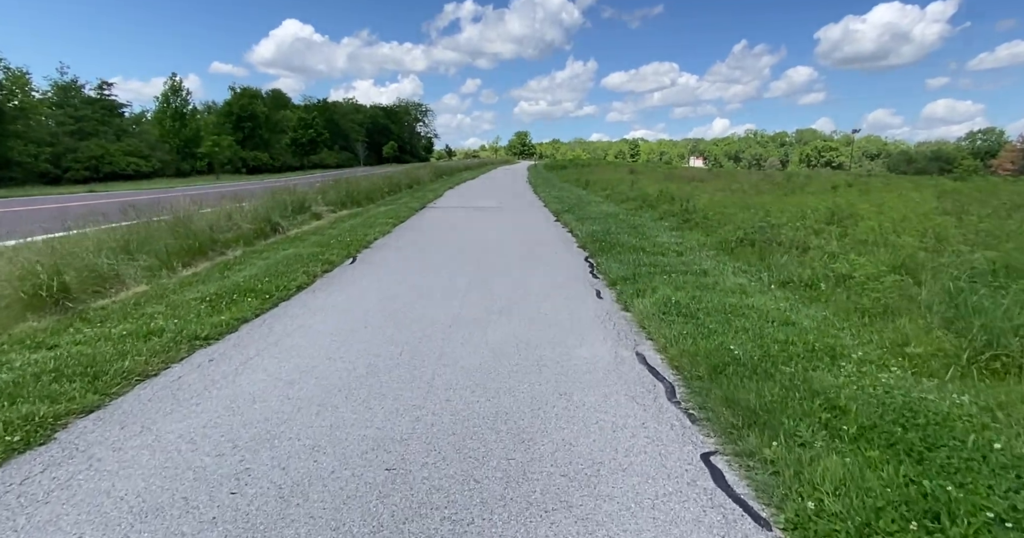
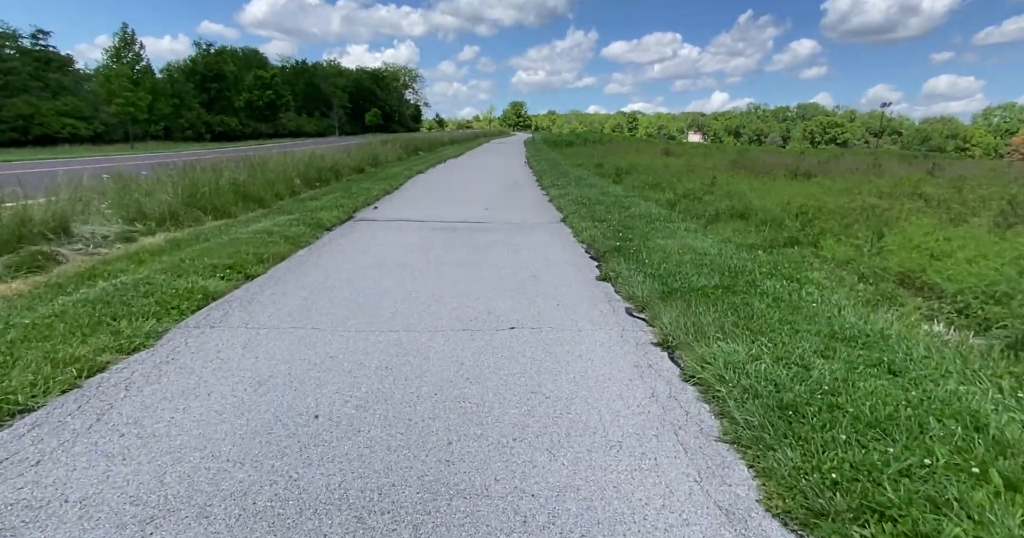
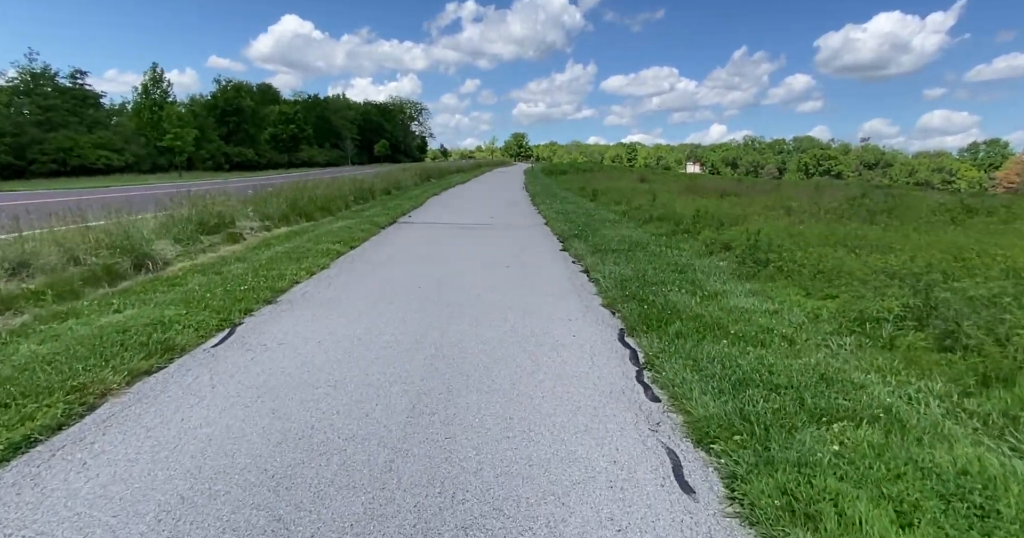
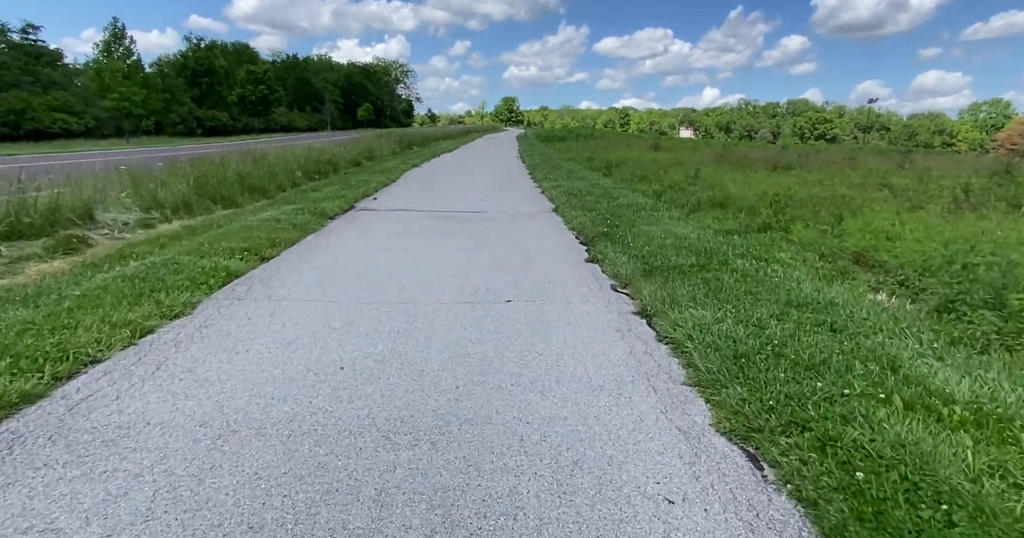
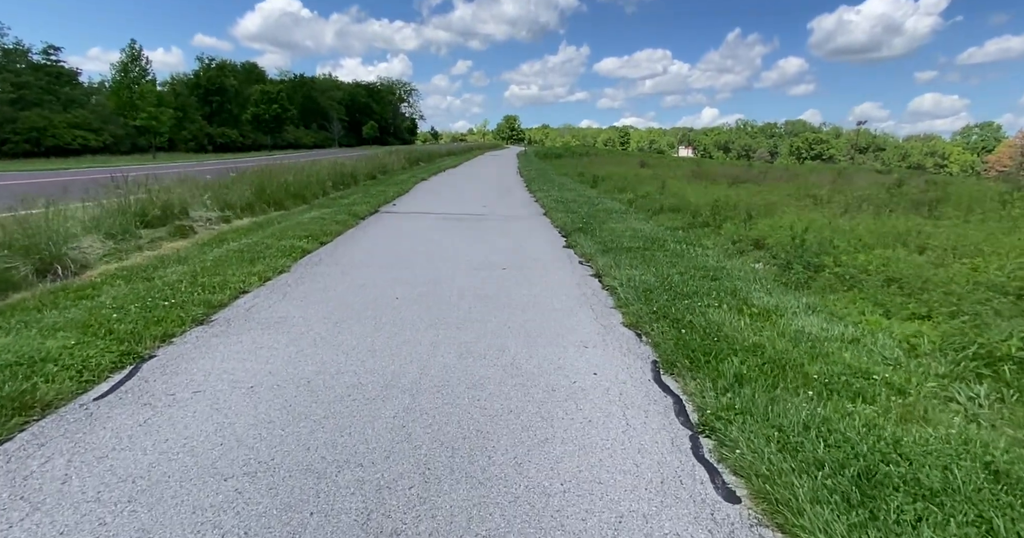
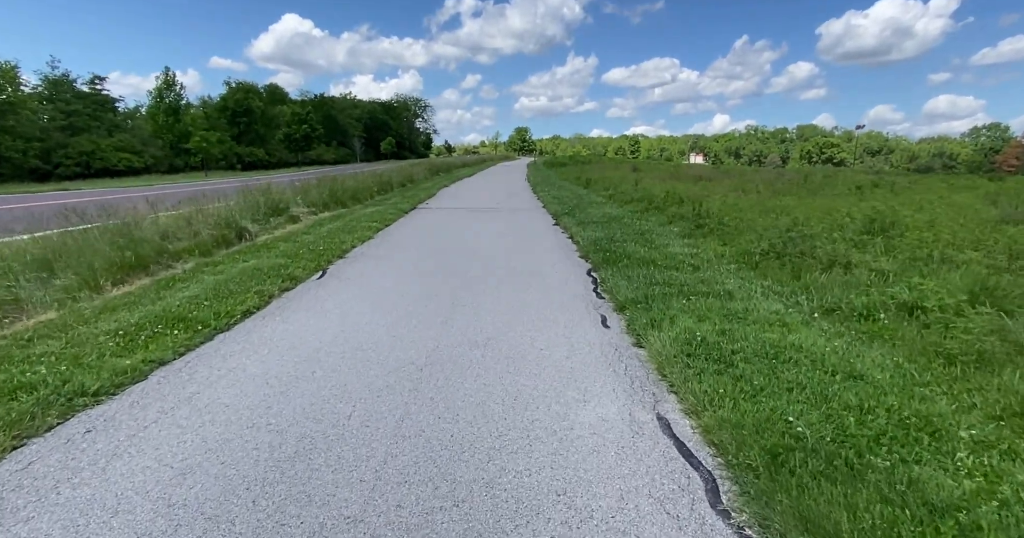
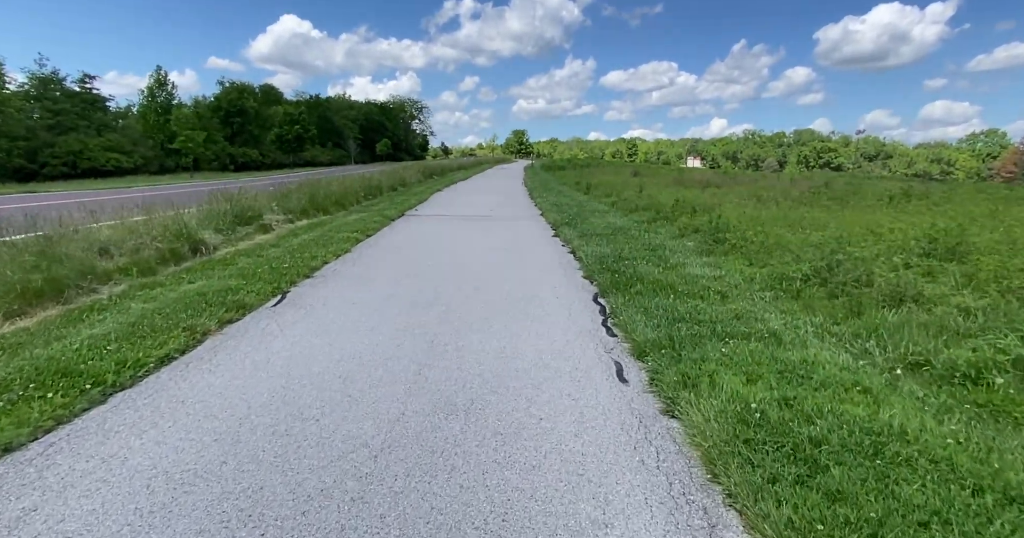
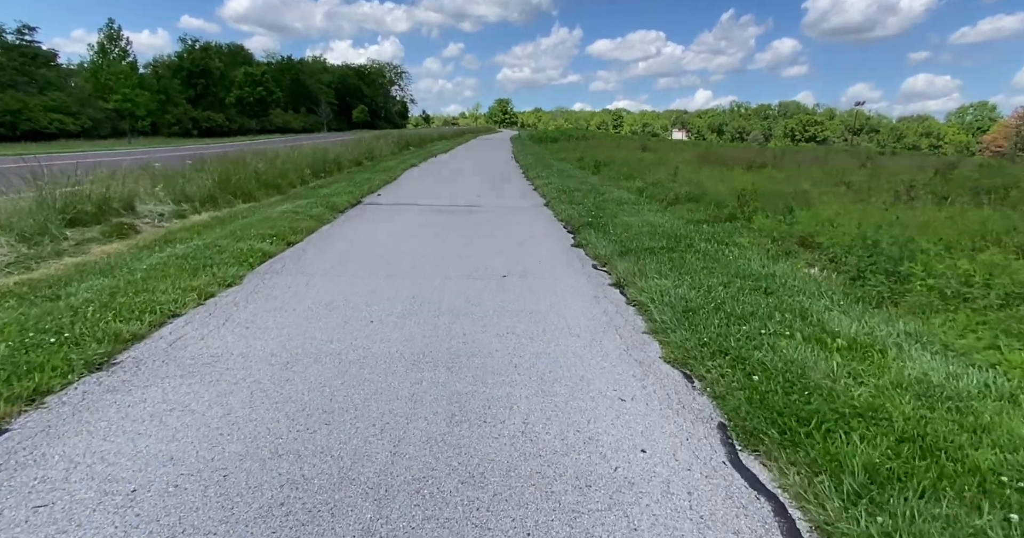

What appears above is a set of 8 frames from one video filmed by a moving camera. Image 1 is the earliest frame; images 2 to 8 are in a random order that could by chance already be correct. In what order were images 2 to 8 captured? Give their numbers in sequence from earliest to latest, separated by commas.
6, 7, 3, 5, 8, 4, 2
